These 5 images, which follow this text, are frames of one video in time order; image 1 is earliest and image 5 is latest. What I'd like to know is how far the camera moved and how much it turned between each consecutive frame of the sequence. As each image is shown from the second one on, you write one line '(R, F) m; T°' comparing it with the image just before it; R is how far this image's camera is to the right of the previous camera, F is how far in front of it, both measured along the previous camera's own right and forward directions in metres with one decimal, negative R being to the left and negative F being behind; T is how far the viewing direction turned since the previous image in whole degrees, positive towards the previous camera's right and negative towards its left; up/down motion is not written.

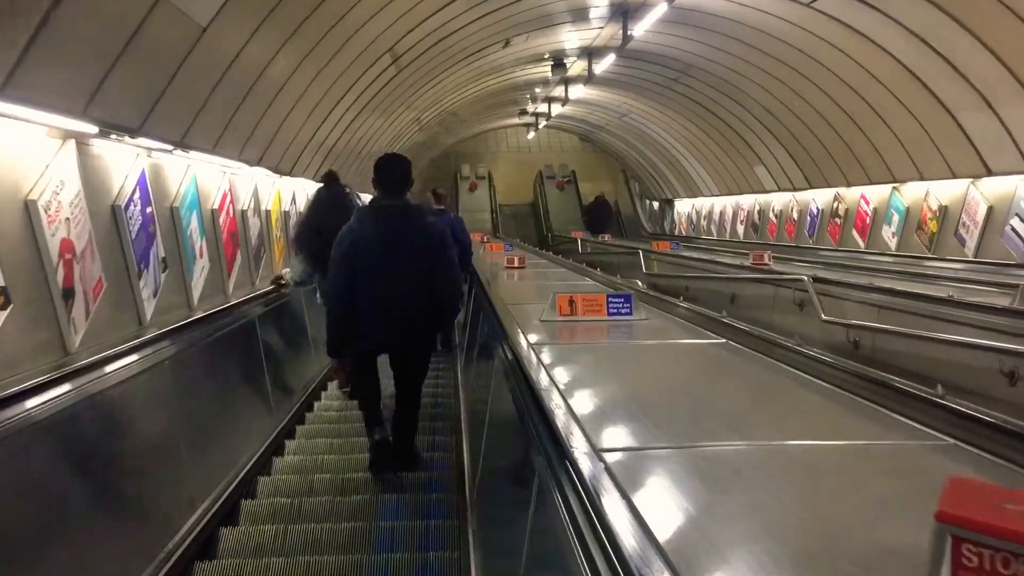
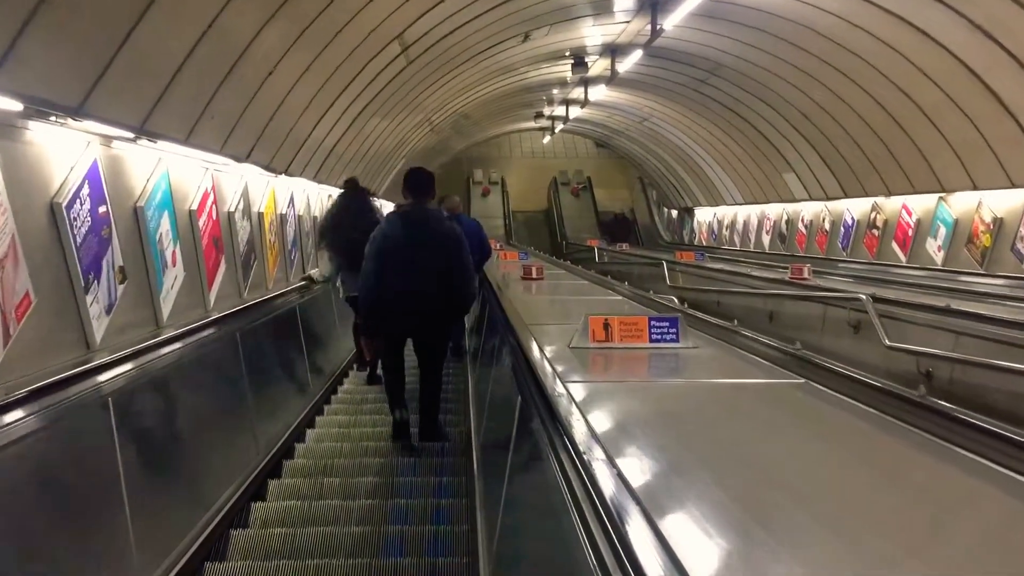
(-0.1, +0.7) m; -1°
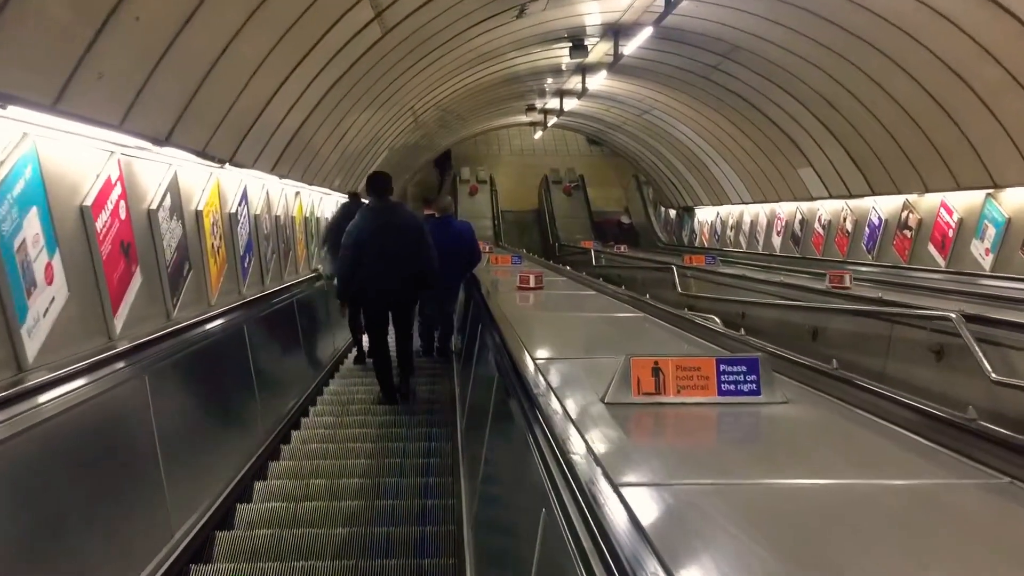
(-0.1, +1.1) m; +1°
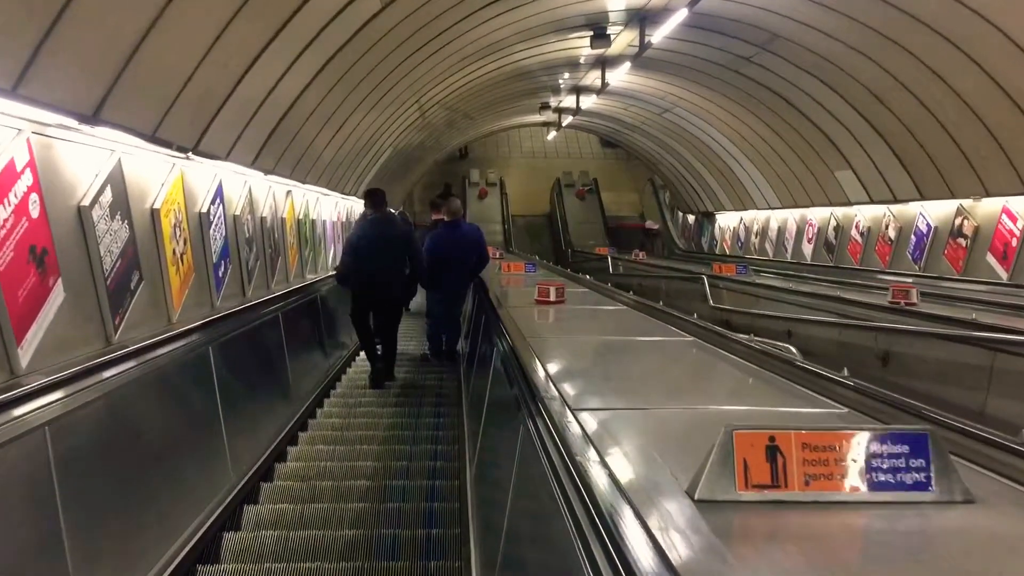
(-0.1, +0.8) m; -1°
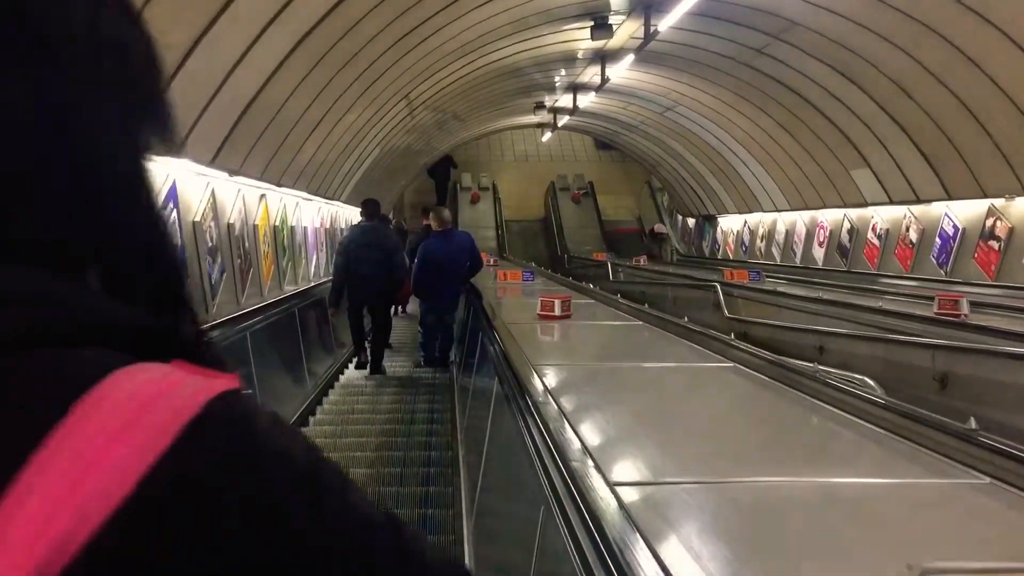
(-0.1, +0.7) m; +1°
